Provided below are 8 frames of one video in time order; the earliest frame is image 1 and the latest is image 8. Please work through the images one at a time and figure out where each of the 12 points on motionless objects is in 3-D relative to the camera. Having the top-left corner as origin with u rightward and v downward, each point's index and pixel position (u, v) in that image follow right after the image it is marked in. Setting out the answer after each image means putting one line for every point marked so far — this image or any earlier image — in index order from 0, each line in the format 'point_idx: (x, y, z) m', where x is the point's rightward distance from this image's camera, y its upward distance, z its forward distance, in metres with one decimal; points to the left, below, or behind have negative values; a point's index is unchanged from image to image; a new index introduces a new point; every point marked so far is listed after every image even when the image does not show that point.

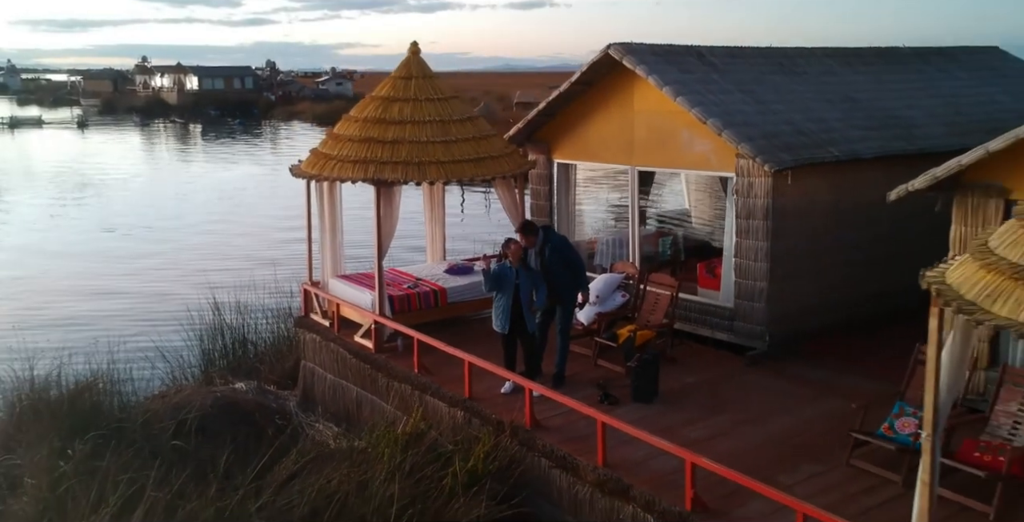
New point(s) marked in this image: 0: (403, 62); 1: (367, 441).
0: (-1.2, +2.1, +10.4) m
1: (-1.2, -1.5, +8.2) m
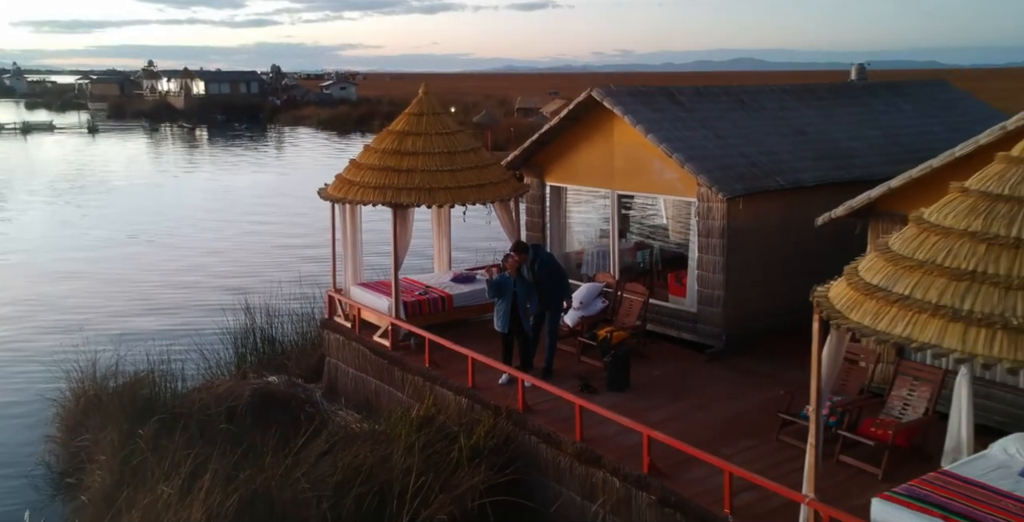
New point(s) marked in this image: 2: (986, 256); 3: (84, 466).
0: (-1.2, +2.0, +12.1) m
1: (-1.3, -1.6, +9.9) m
2: (+2.6, 0.0, +5.5) m
3: (-4.7, -2.3, +10.8) m
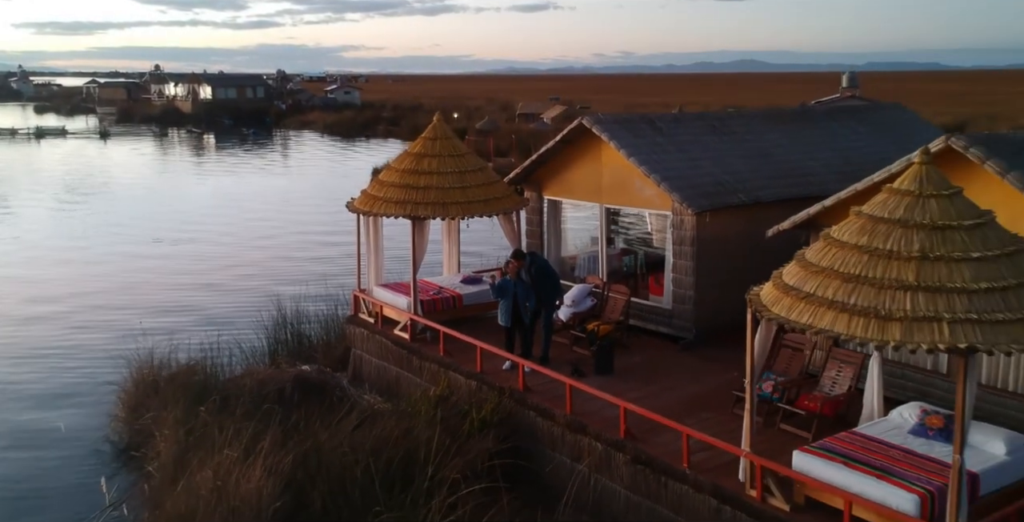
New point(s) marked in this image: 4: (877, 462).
0: (-1.2, +1.9, +14.0) m
1: (-1.2, -1.7, +11.7) m
2: (+2.7, 0.0, +7.4) m
3: (-4.6, -2.3, +12.7) m
4: (+2.9, -1.6, +7.8) m
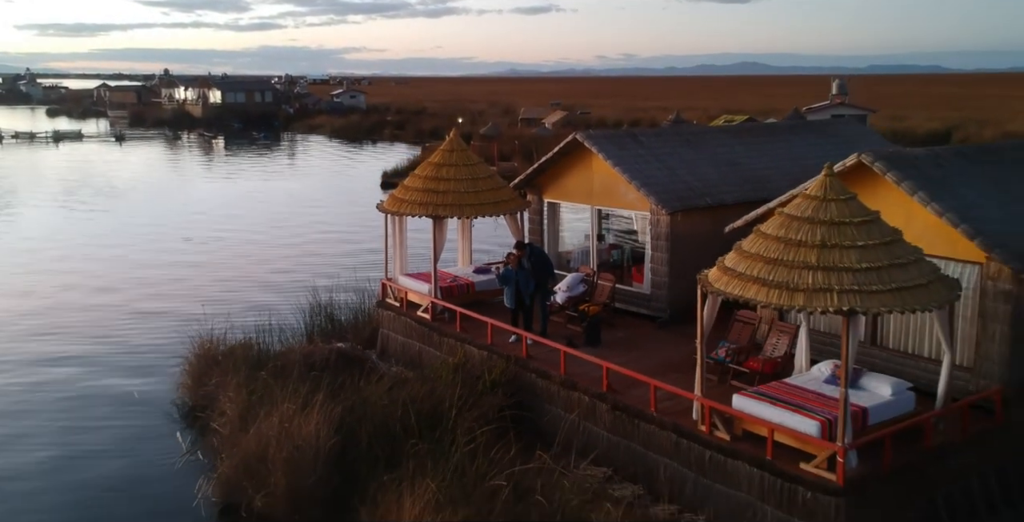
0: (-1.1, +2.0, +16.5) m
1: (-1.2, -1.6, +14.3) m
2: (+2.7, +0.1, +9.9) m
3: (-4.6, -2.2, +15.2) m
4: (+2.9, -1.5, +10.3) m
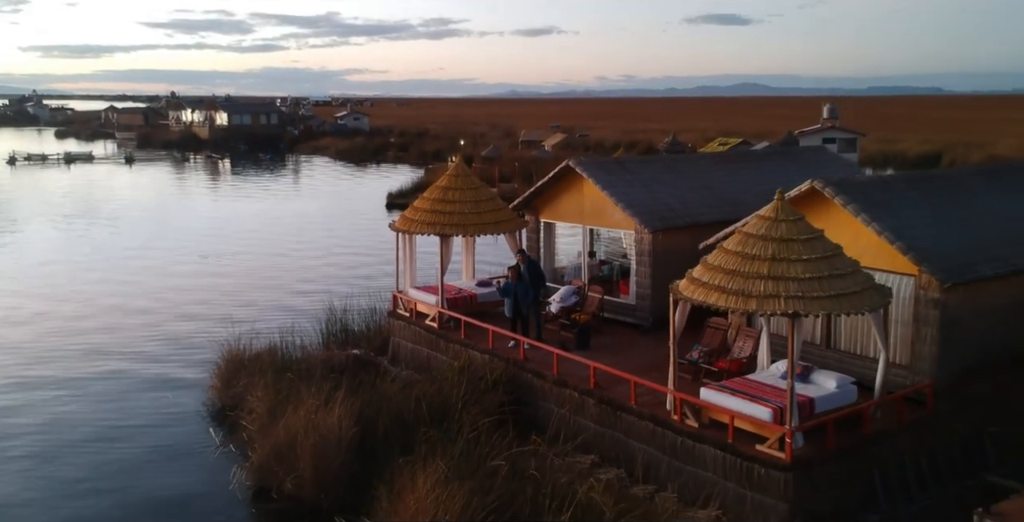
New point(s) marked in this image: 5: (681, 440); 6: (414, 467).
0: (-1.1, +1.7, +18.3) m
1: (-1.2, -1.8, +16.0) m
2: (+2.7, 0.0, +11.6) m
3: (-4.6, -2.4, +16.9) m
4: (+2.9, -1.6, +12.0) m
5: (+2.1, -2.2, +12.3) m
6: (-1.2, -2.6, +12.3) m
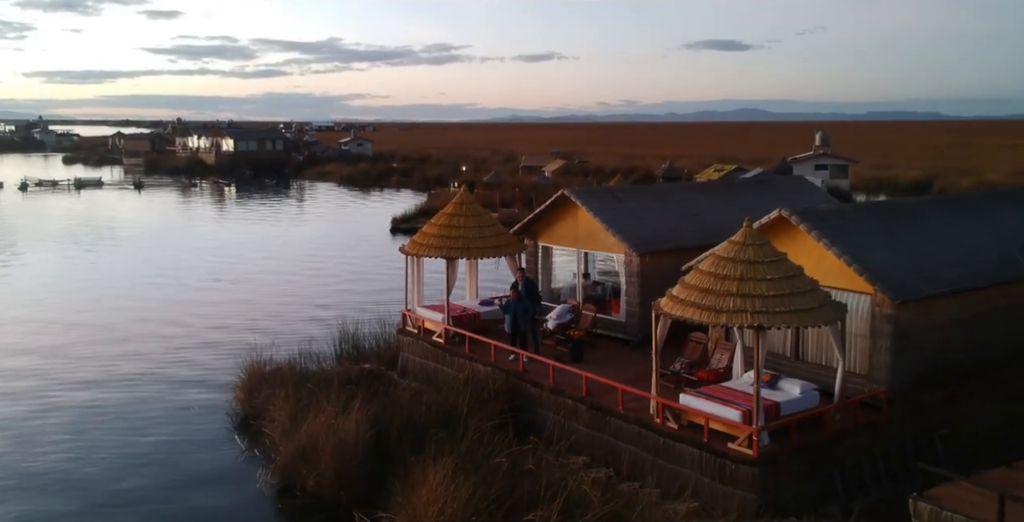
0: (-1.1, +1.3, +19.9) m
1: (-1.2, -2.2, +17.5) m
2: (+2.7, -0.3, +13.2) m
3: (-4.6, -2.8, +18.4) m
4: (+2.9, -1.9, +13.5) m
5: (+2.1, -2.5, +13.8) m
6: (-1.2, -2.9, +13.8) m
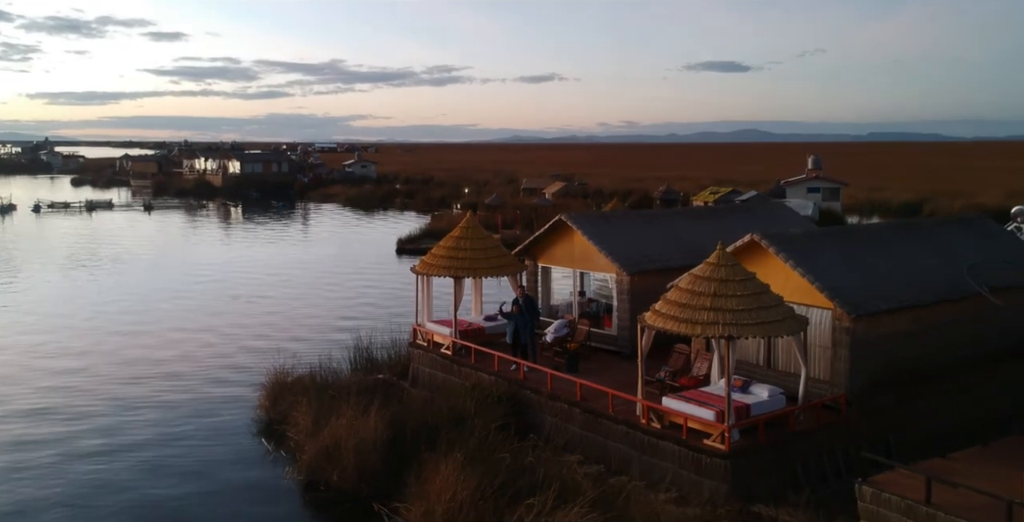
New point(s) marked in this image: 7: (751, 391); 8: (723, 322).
0: (-1.1, +0.9, +21.8) m
1: (-1.1, -2.5, +19.3) m
2: (+2.7, -0.6, +15.0) m
3: (-4.6, -3.2, +20.3) m
4: (+2.9, -2.2, +15.3) m
5: (+2.1, -2.8, +15.6) m
6: (-1.2, -3.1, +15.6) m
7: (+3.7, -2.0, +15.5) m
8: (+3.1, -0.9, +14.6) m
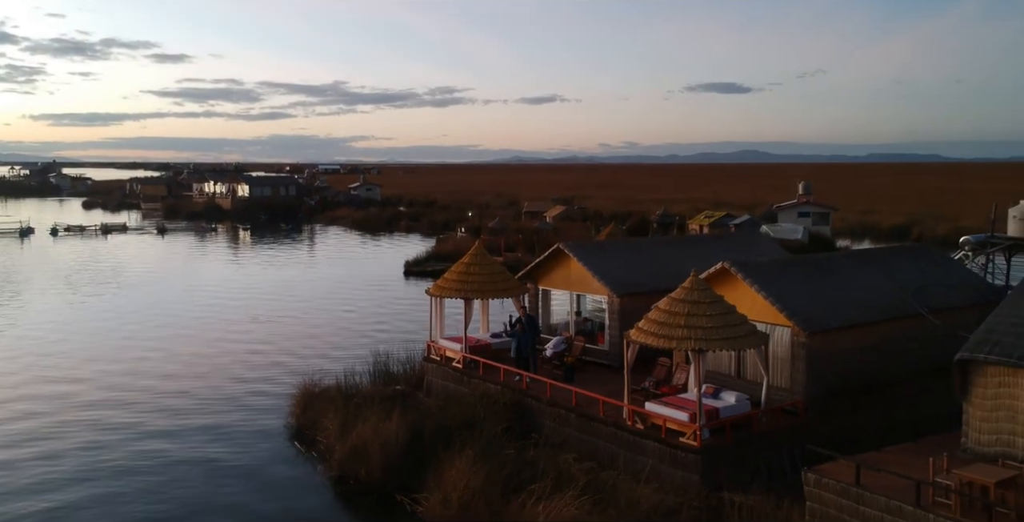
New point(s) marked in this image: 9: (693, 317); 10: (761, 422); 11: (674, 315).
0: (-1.0, +0.3, +24.5) m
1: (-1.1, -3.0, +21.9) m
2: (+2.8, -1.0, +17.7) m
3: (-4.5, -3.8, +22.8) m
4: (+3.0, -2.6, +17.9) m
5: (+2.2, -3.3, +18.2) m
6: (-1.1, -3.6, +18.2) m
7: (+3.8, -2.5, +18.1) m
8: (+3.2, -1.3, +17.2) m
9: (+3.2, -1.0, +17.5) m
10: (+4.6, -2.9, +18.0) m
11: (+2.9, -0.9, +17.6) m
